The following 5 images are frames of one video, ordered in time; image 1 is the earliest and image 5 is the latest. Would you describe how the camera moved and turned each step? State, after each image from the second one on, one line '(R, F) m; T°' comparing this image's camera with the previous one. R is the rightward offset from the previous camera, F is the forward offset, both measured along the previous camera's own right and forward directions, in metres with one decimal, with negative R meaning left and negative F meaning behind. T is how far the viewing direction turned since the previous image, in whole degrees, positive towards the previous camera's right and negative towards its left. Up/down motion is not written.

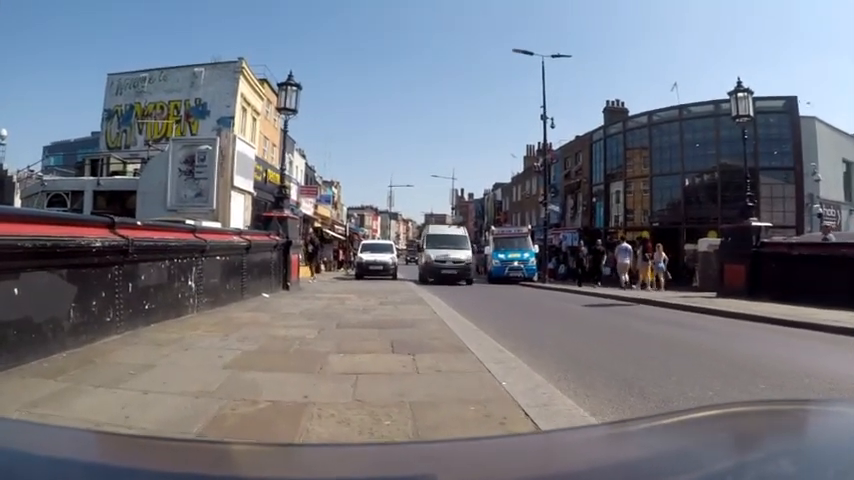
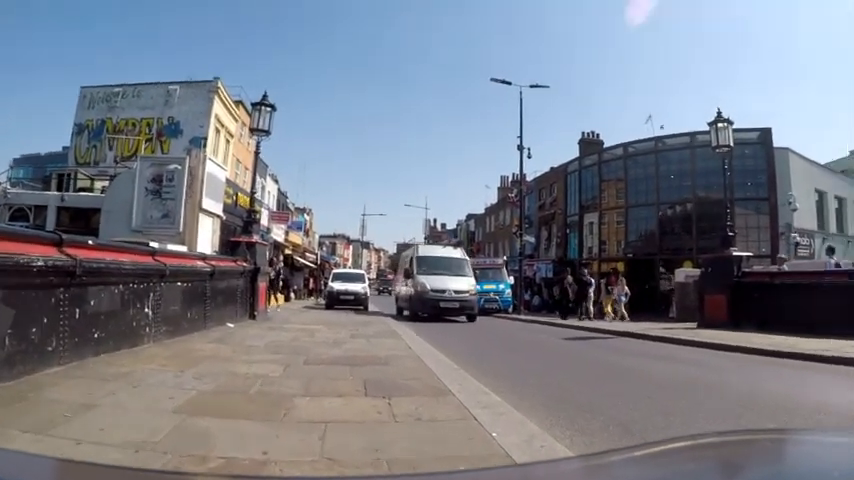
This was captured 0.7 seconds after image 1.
(-0.1, +0.4) m; +3°
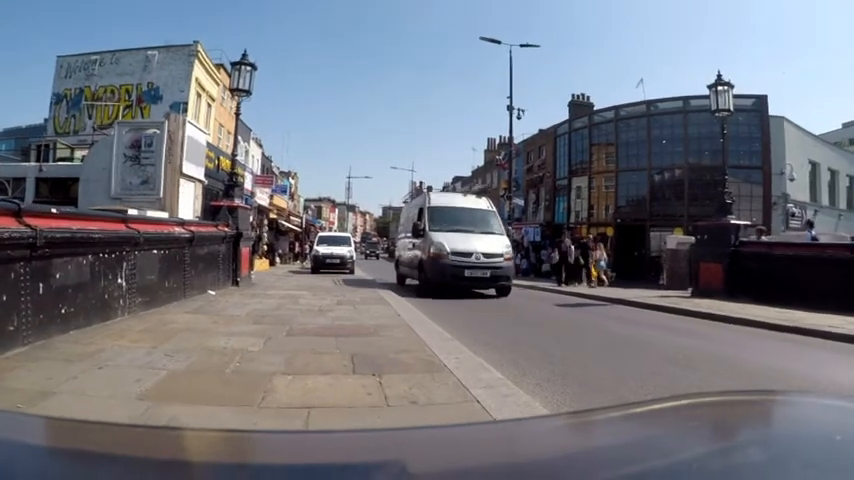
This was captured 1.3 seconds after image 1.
(0.0, +0.4) m; +1°
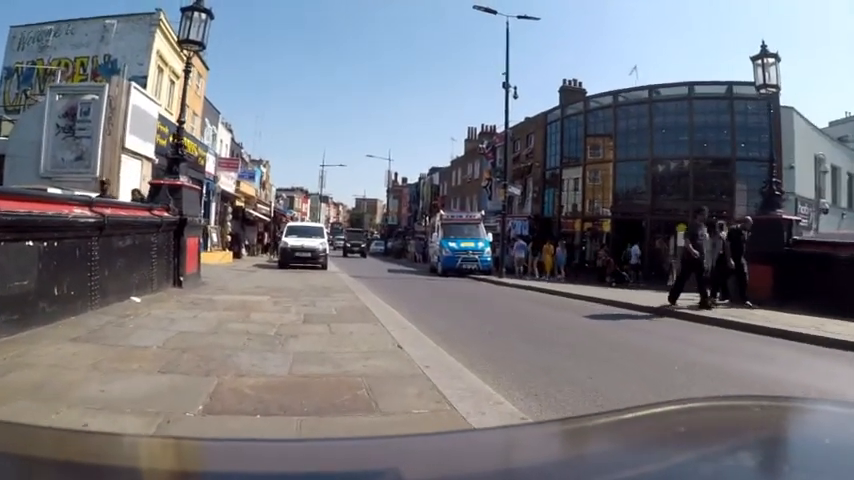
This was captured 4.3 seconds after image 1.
(-0.4, +2.6) m; +3°
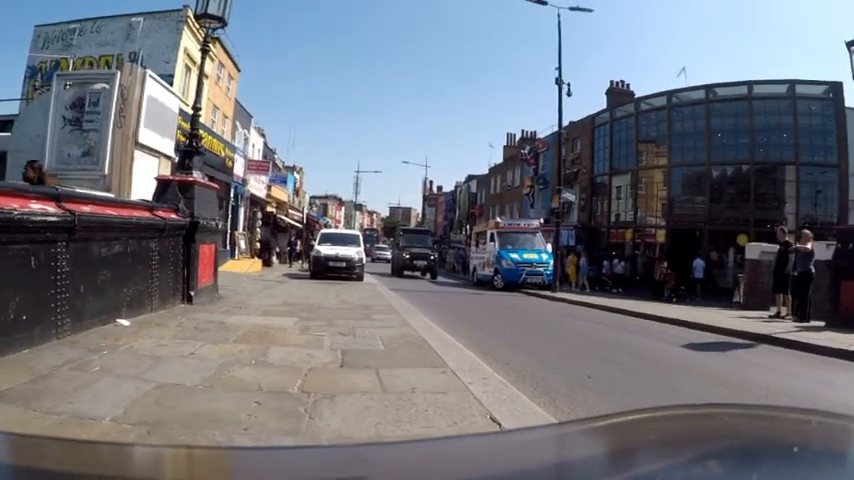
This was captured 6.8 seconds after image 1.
(-0.5, +2.0) m; -3°
